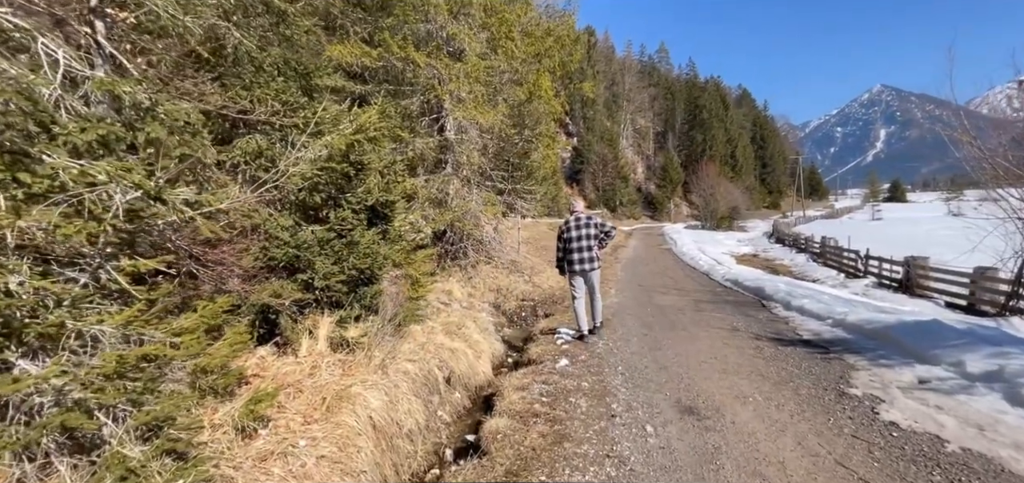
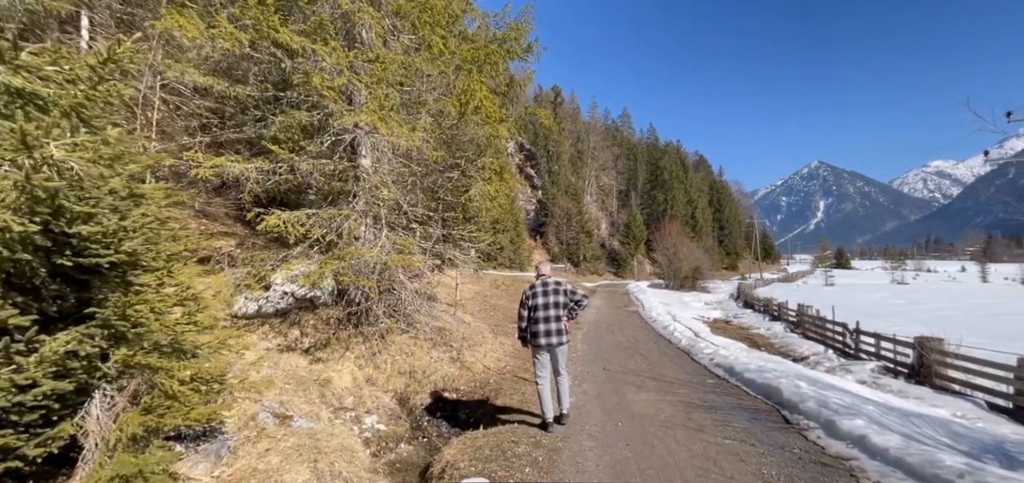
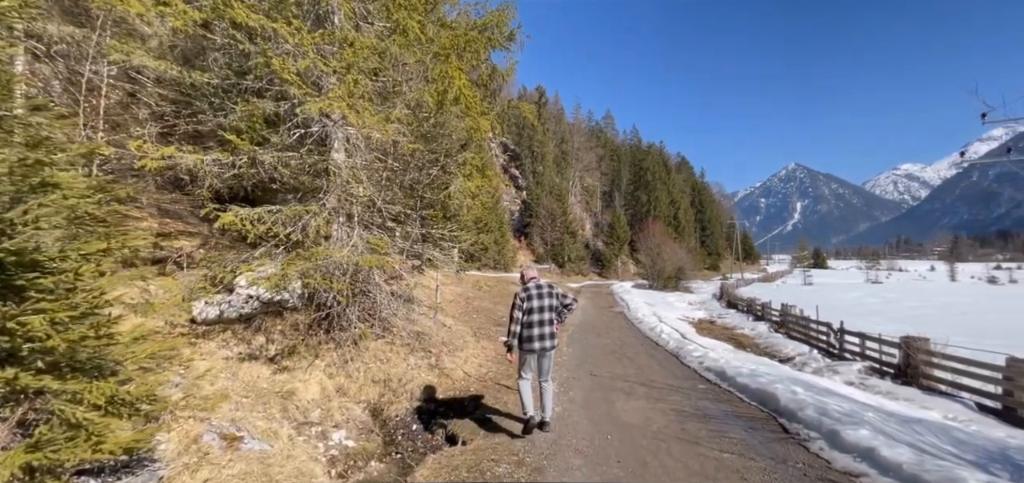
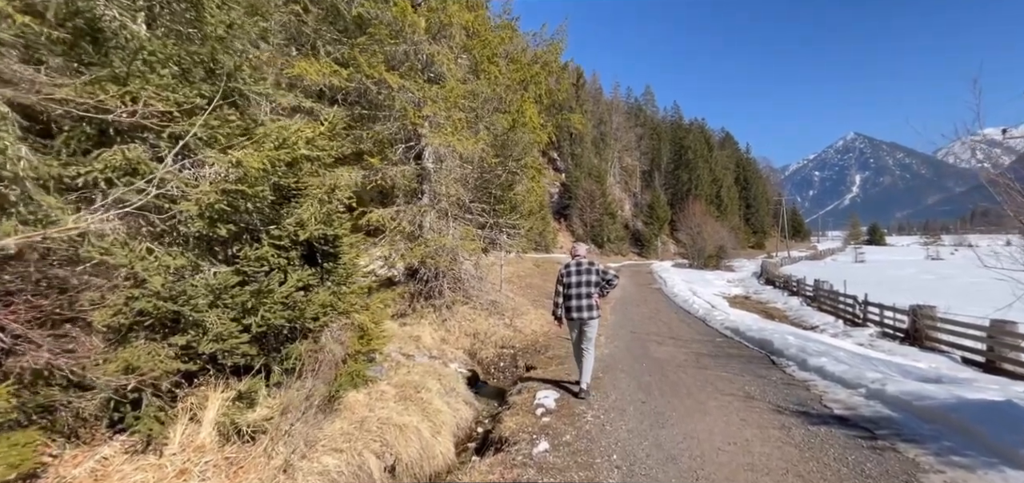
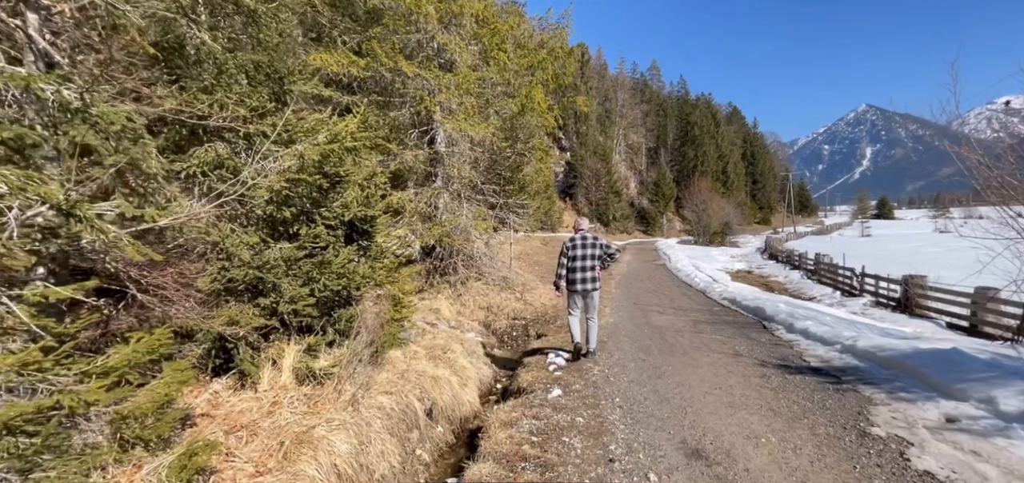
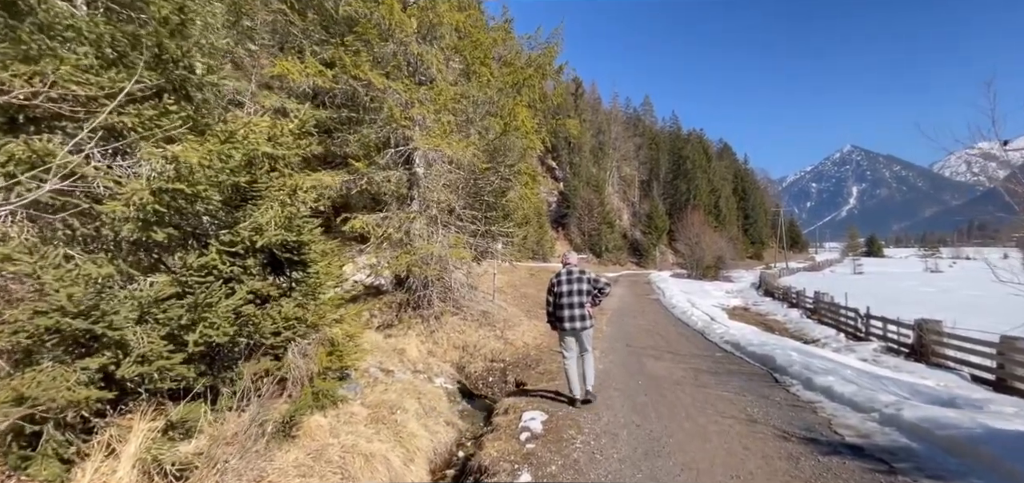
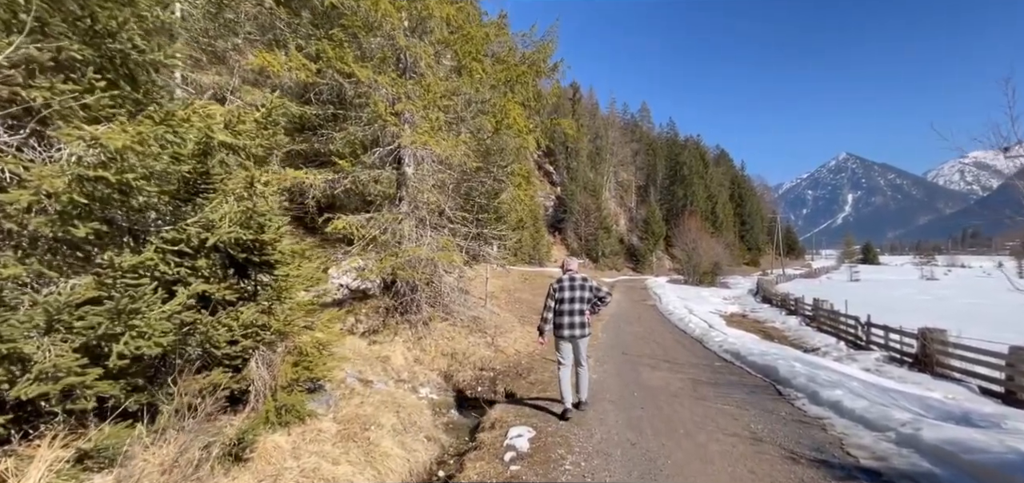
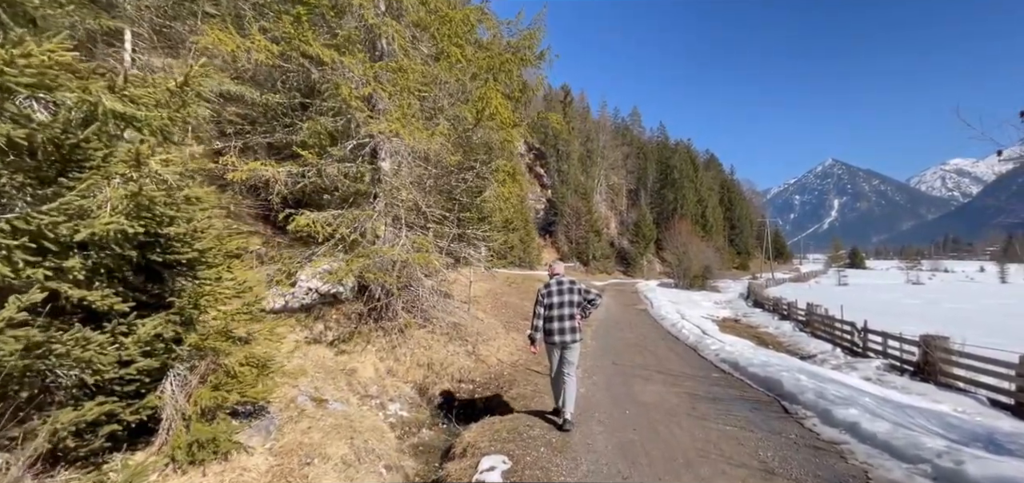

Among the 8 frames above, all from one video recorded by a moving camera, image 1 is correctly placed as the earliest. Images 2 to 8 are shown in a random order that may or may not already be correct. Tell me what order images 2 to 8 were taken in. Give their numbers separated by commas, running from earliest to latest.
5, 4, 6, 7, 8, 2, 3
